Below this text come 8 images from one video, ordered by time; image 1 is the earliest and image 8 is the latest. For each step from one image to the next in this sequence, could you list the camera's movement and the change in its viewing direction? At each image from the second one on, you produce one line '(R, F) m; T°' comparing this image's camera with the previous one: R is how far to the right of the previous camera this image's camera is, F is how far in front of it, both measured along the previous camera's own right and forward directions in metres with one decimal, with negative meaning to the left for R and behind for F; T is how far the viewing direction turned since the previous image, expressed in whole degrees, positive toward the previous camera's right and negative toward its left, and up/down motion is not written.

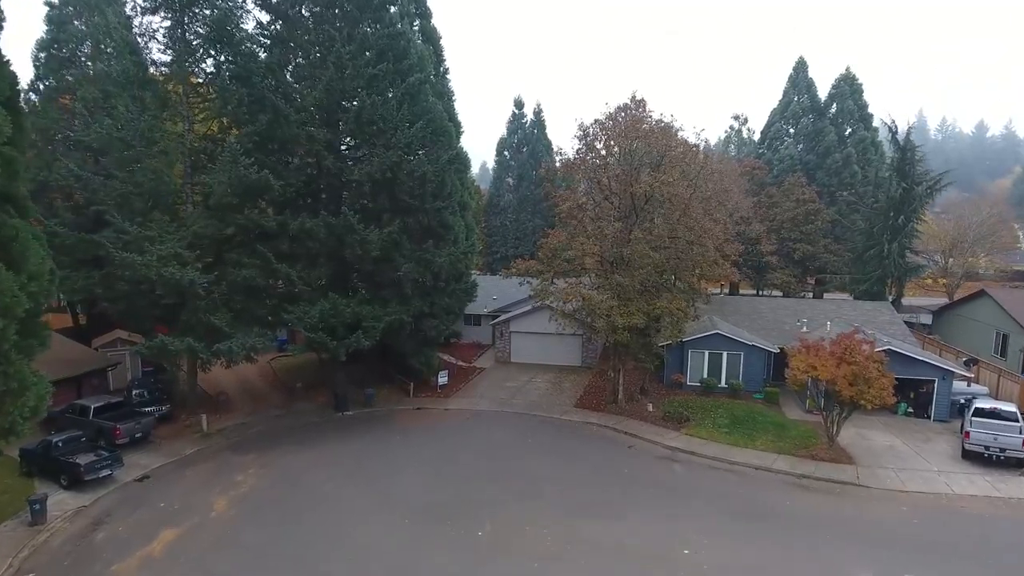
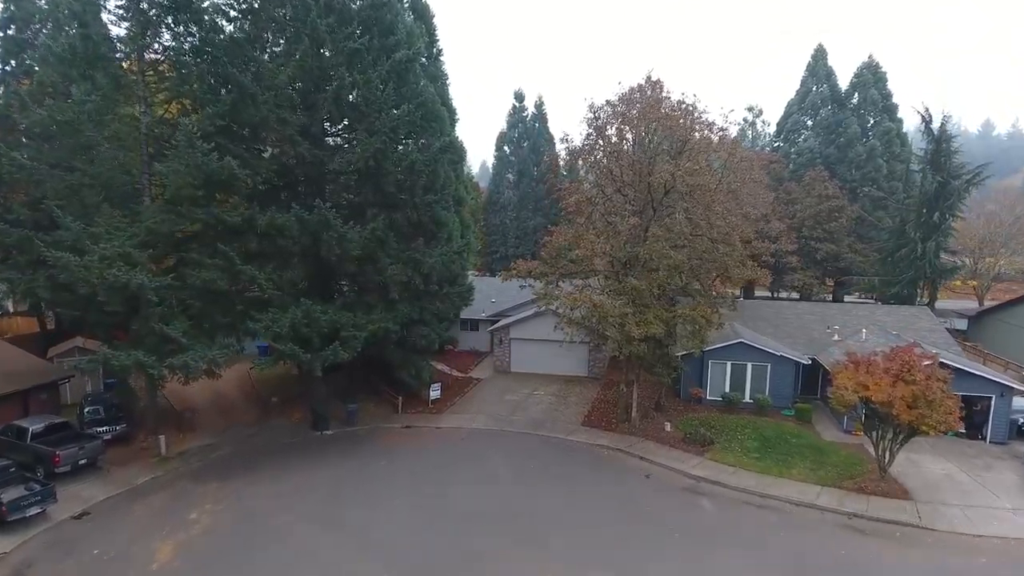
(0.0, +2.4) m; 0°
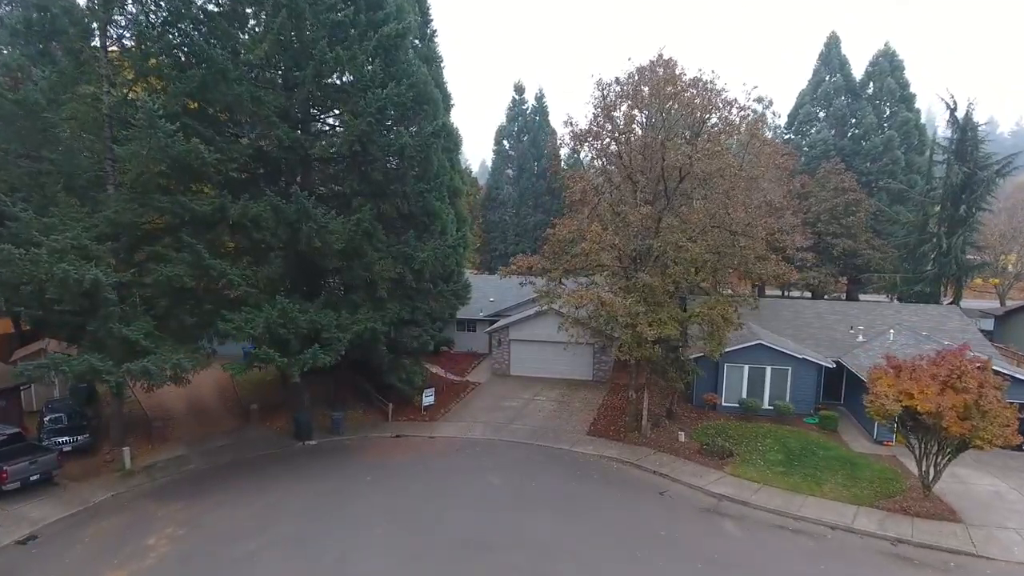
(0.0, +1.6) m; 0°
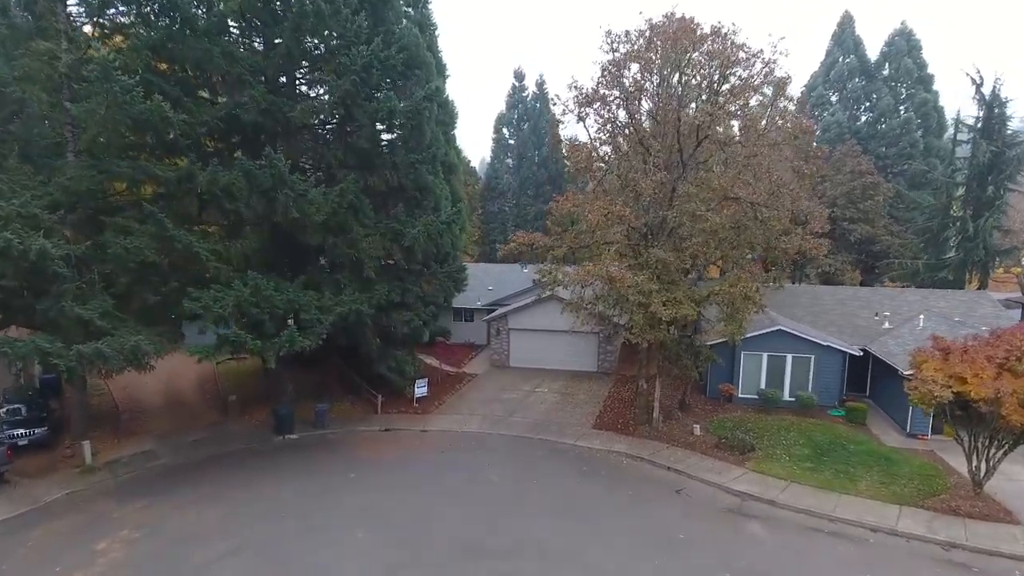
(0.0, +1.5) m; 0°
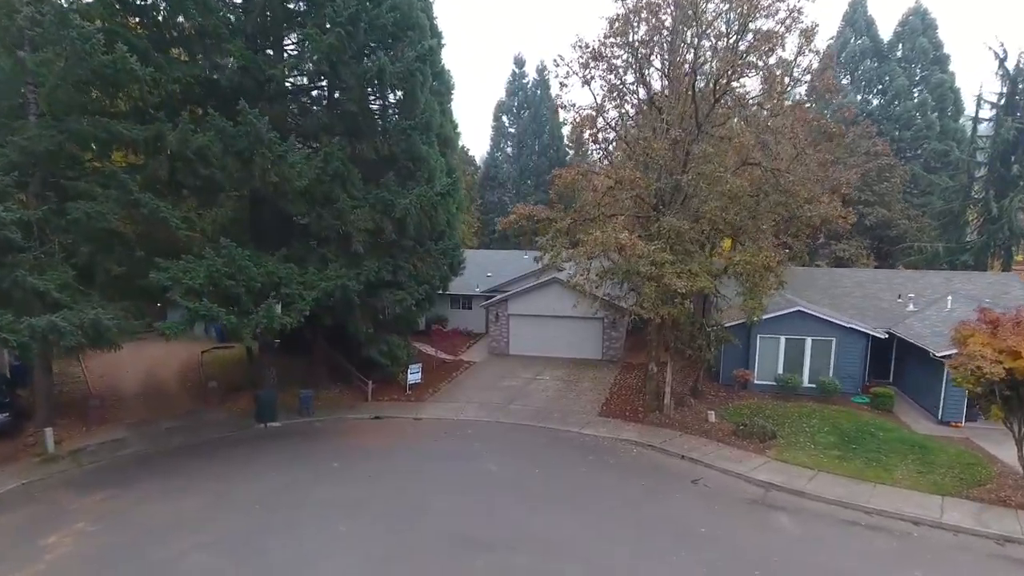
(0.0, +1.2) m; 0°
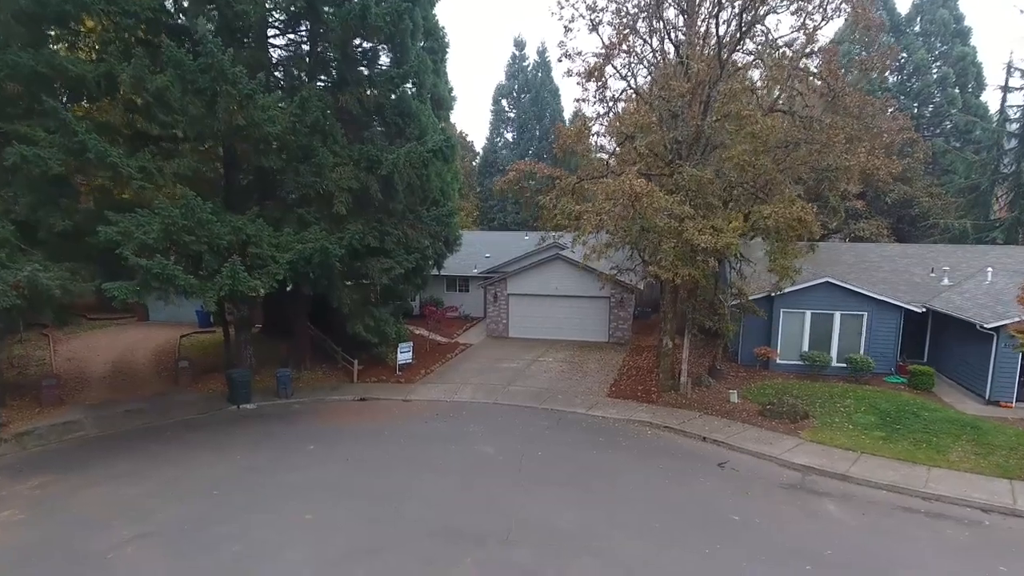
(0.0, +1.5) m; 0°
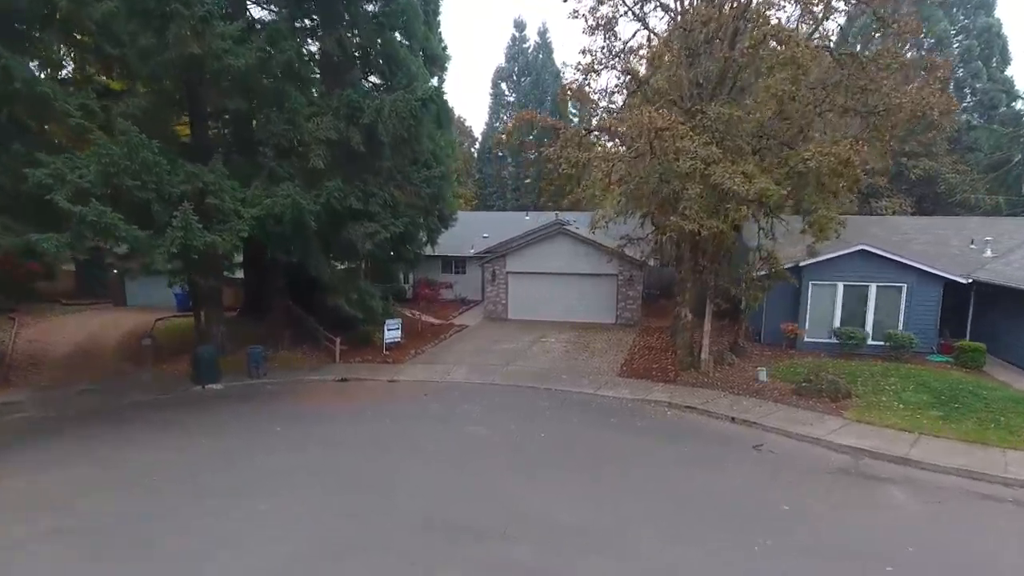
(0.0, +1.5) m; 0°
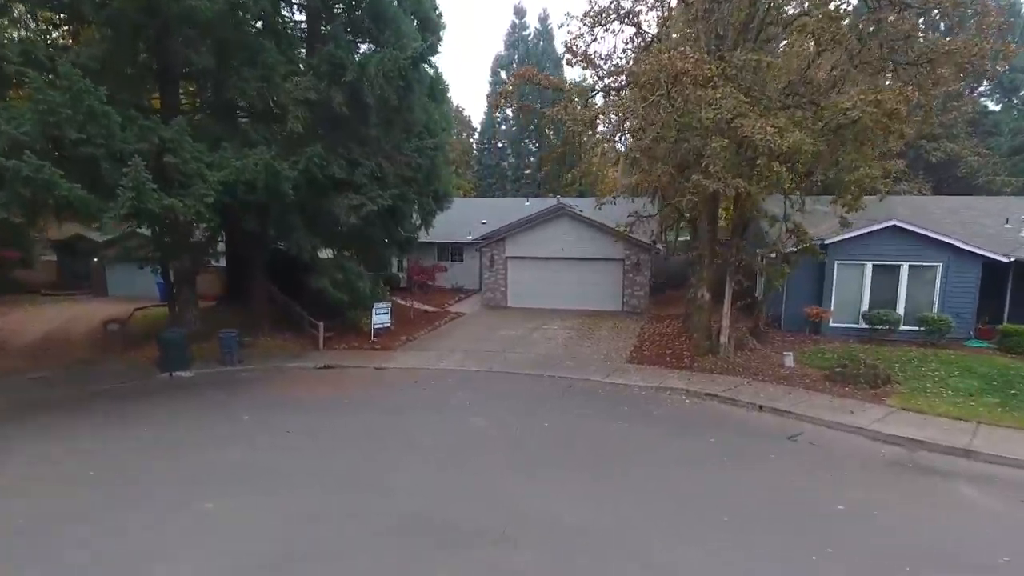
(0.0, +1.1) m; 0°
